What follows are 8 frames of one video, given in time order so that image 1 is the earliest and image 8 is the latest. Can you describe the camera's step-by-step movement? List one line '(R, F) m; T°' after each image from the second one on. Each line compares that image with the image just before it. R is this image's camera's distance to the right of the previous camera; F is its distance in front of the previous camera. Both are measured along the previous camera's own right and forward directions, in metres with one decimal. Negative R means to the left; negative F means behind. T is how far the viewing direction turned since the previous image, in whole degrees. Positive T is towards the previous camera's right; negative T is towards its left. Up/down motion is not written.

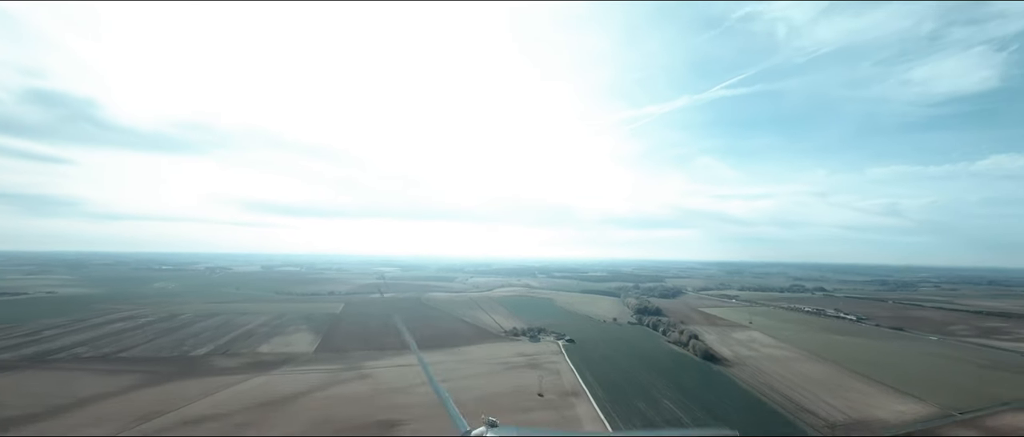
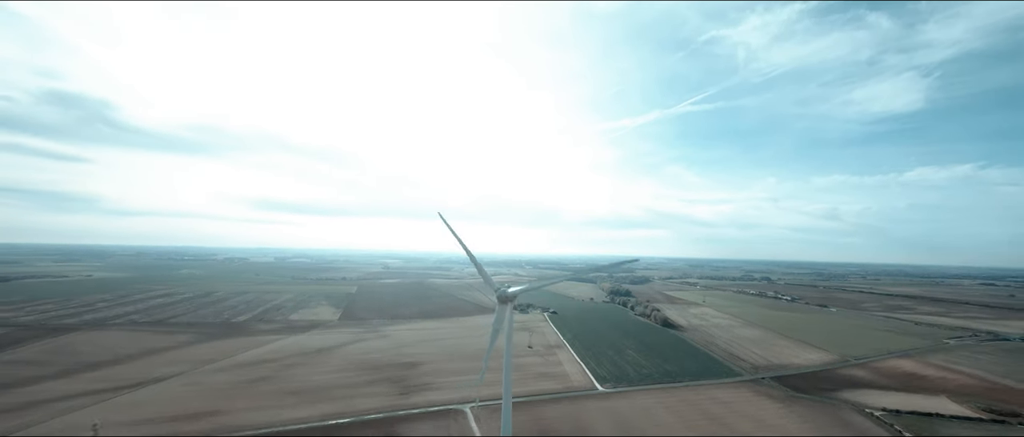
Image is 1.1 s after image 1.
(-1.6, -7.9) m; +3°
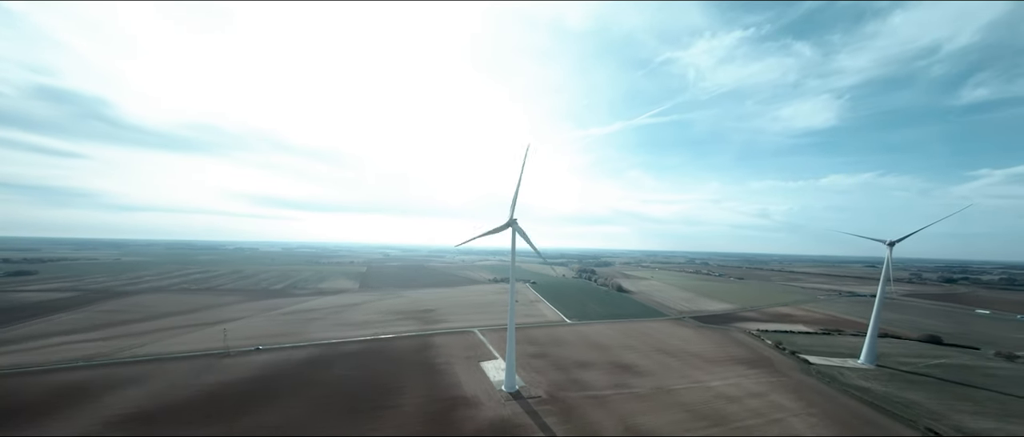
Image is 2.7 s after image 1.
(-2.7, -11.8) m; +5°
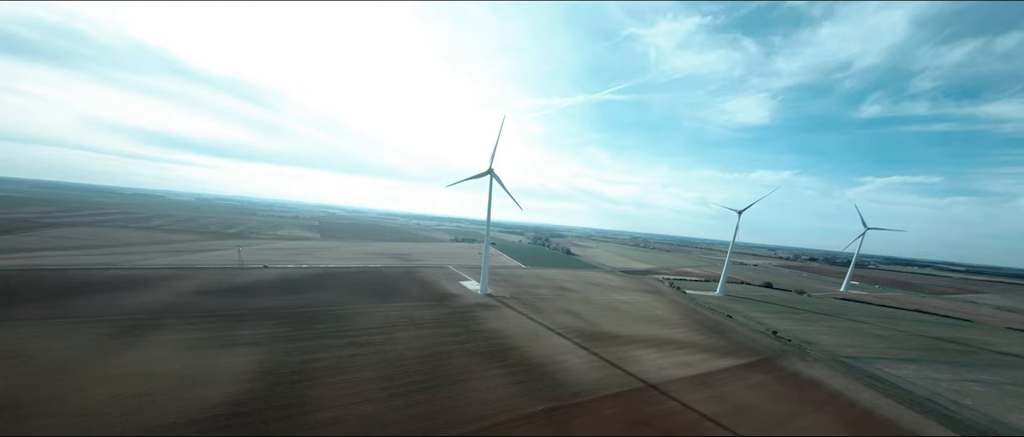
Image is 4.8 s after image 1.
(-1.5, -9.2) m; +7°
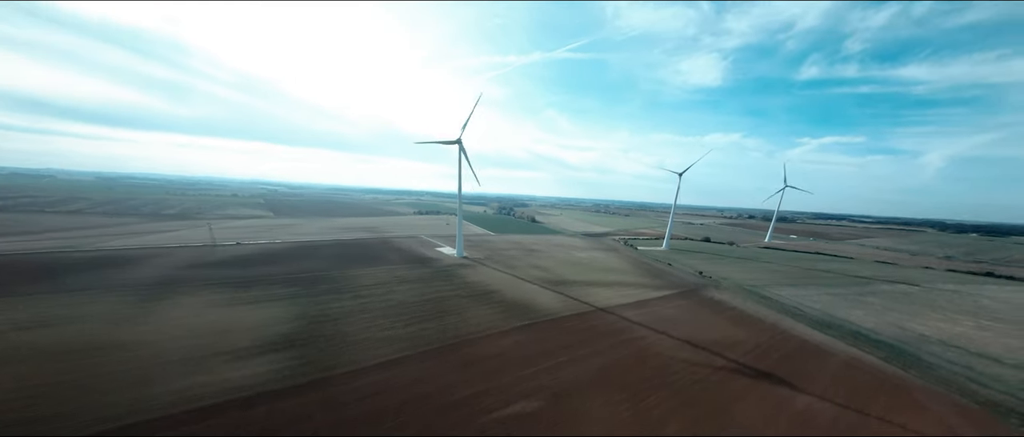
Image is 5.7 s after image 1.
(-0.6, -3.0) m; +6°
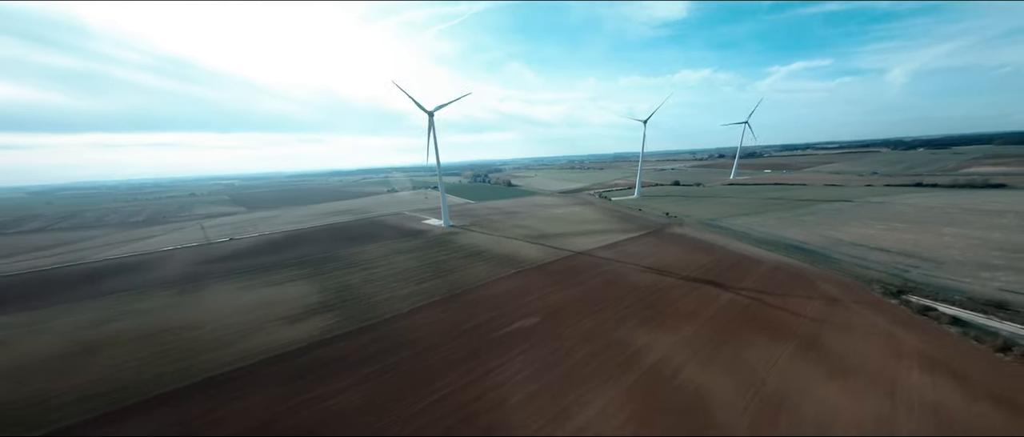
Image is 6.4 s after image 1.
(-0.1, -2.3) m; +3°
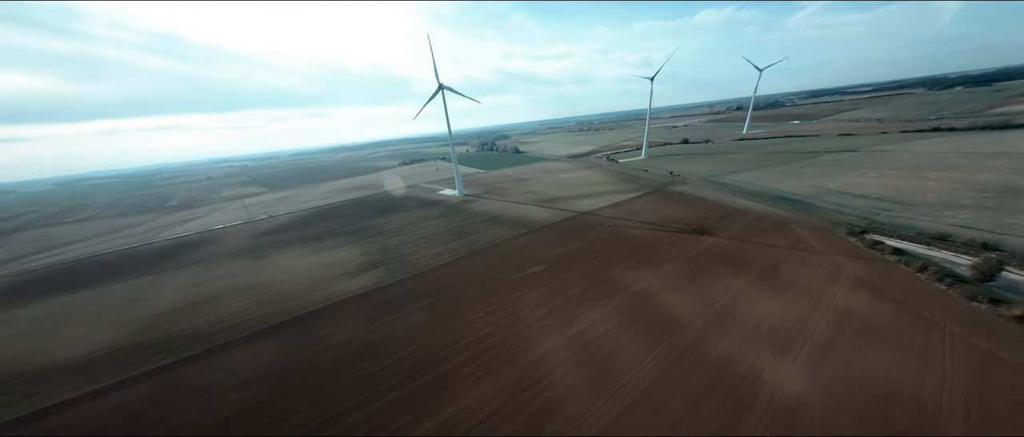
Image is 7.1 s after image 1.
(+0.2, -2.3) m; -3°
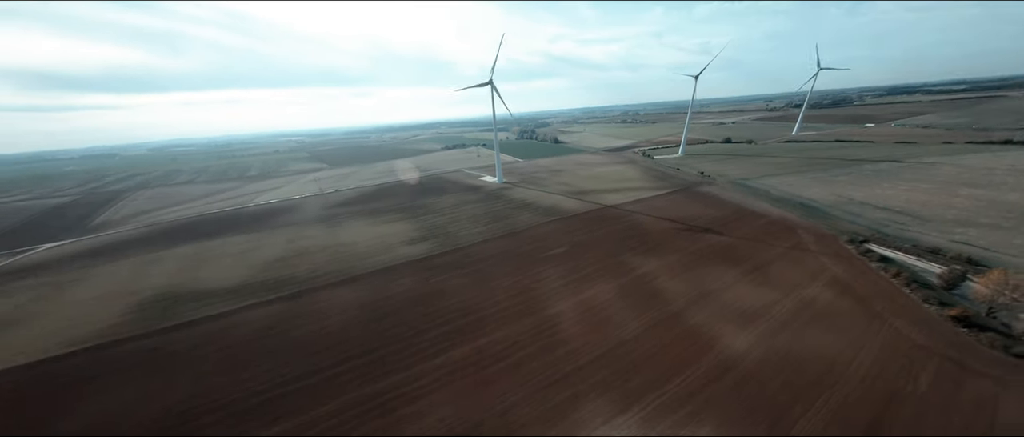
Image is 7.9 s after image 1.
(+0.2, -2.9) m; -6°
